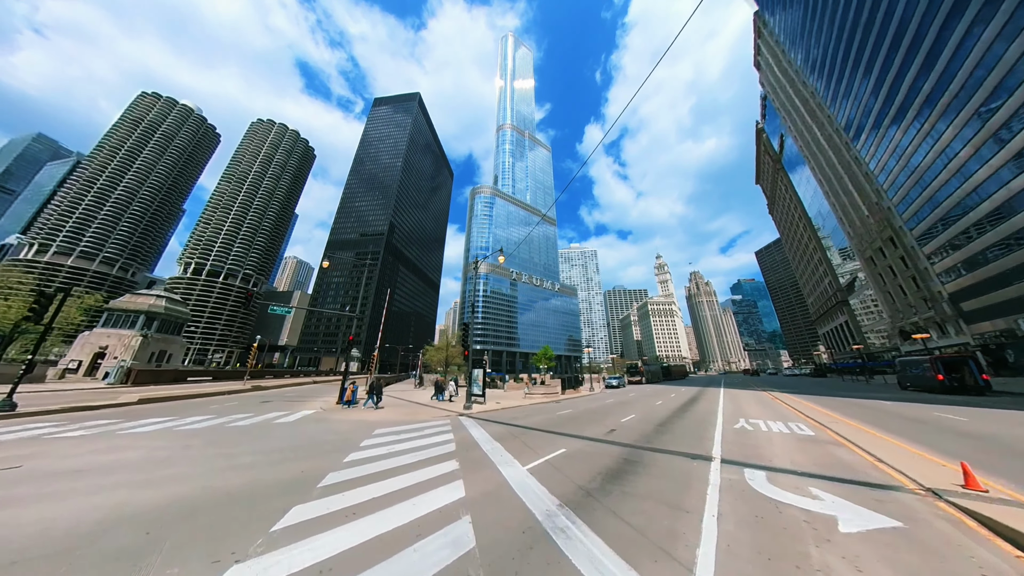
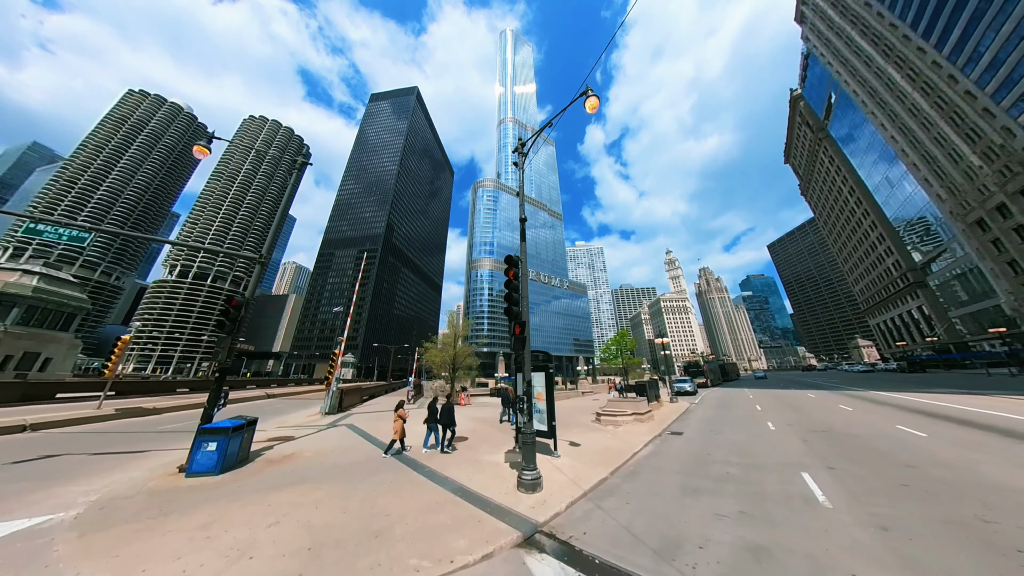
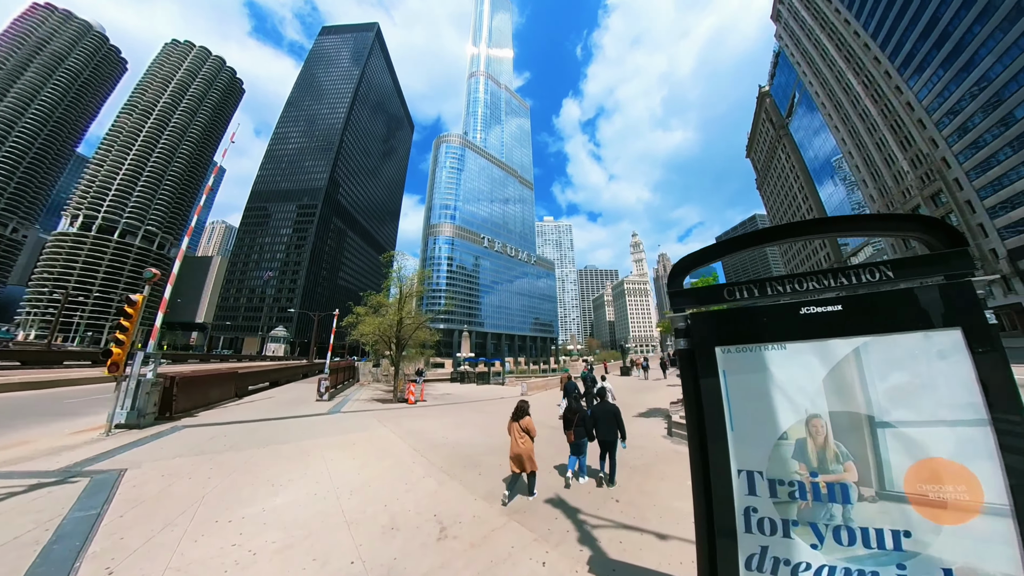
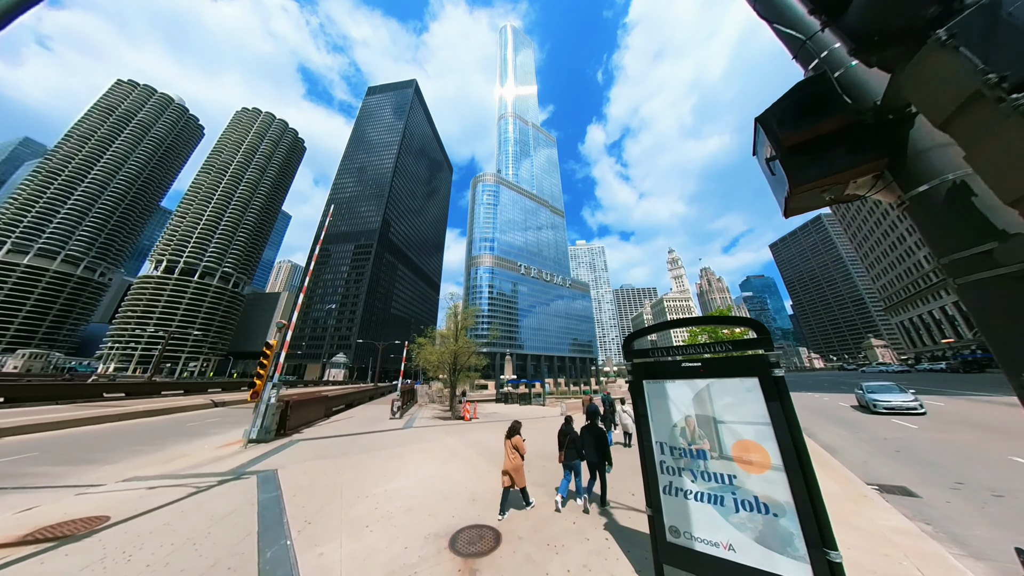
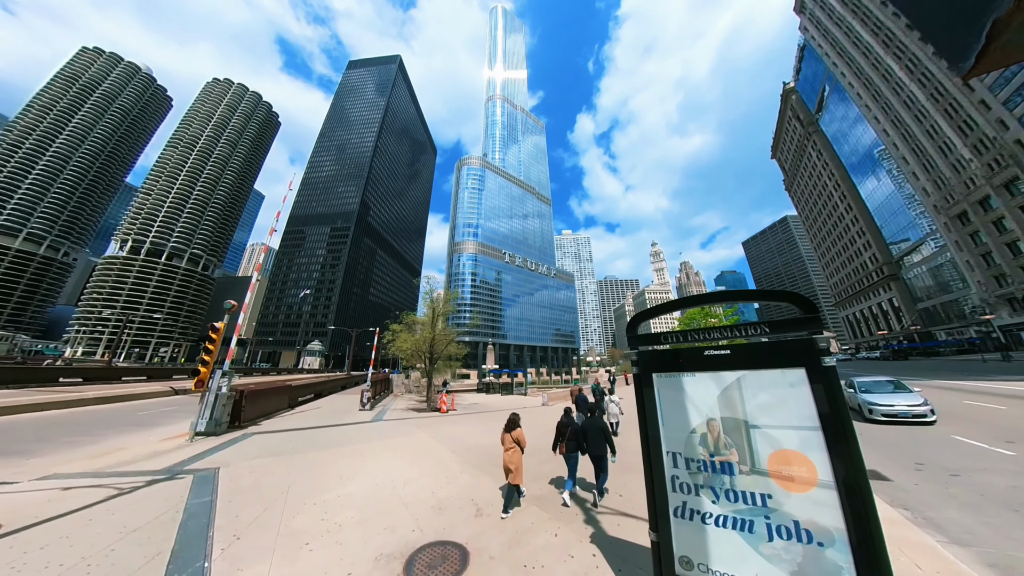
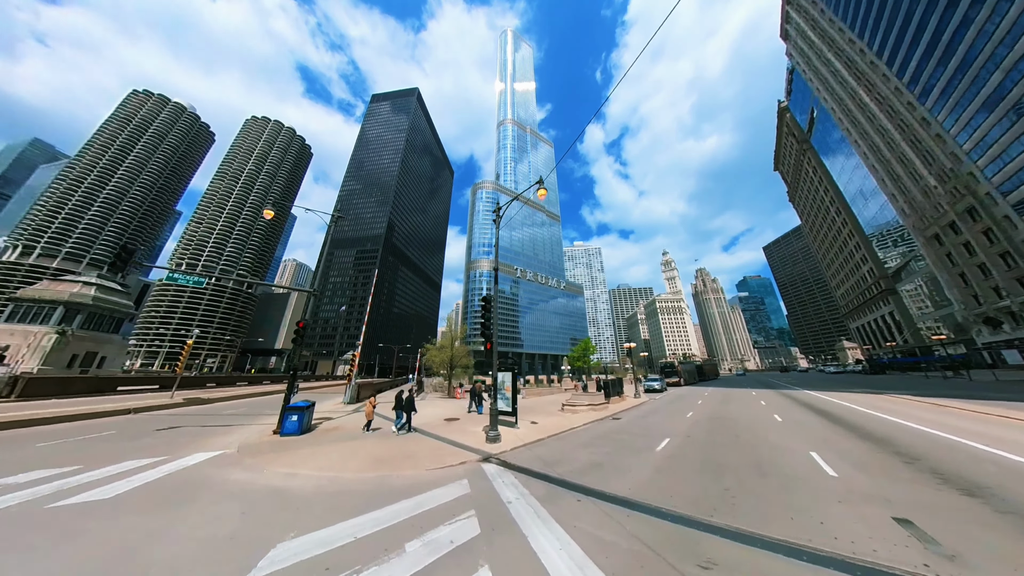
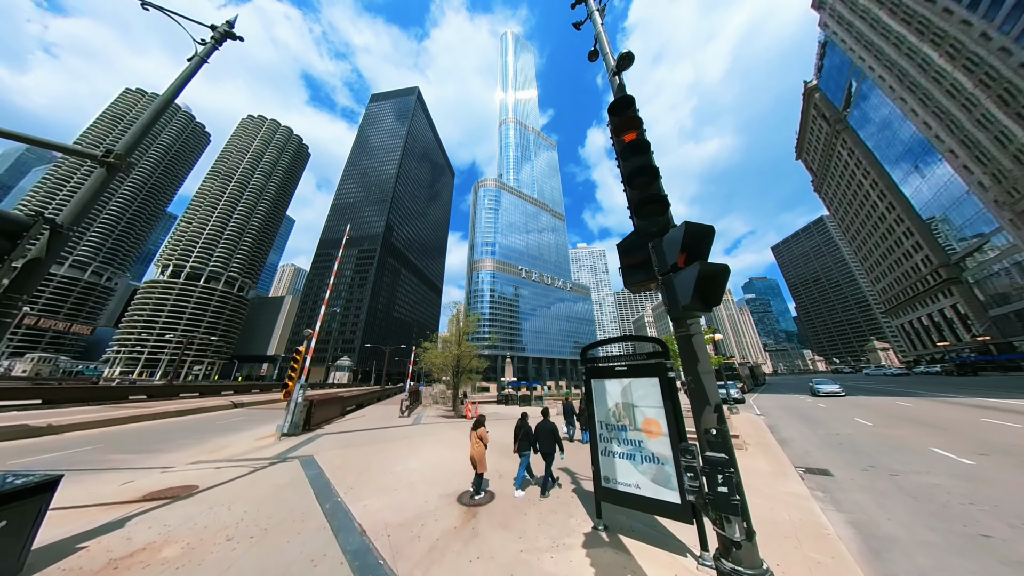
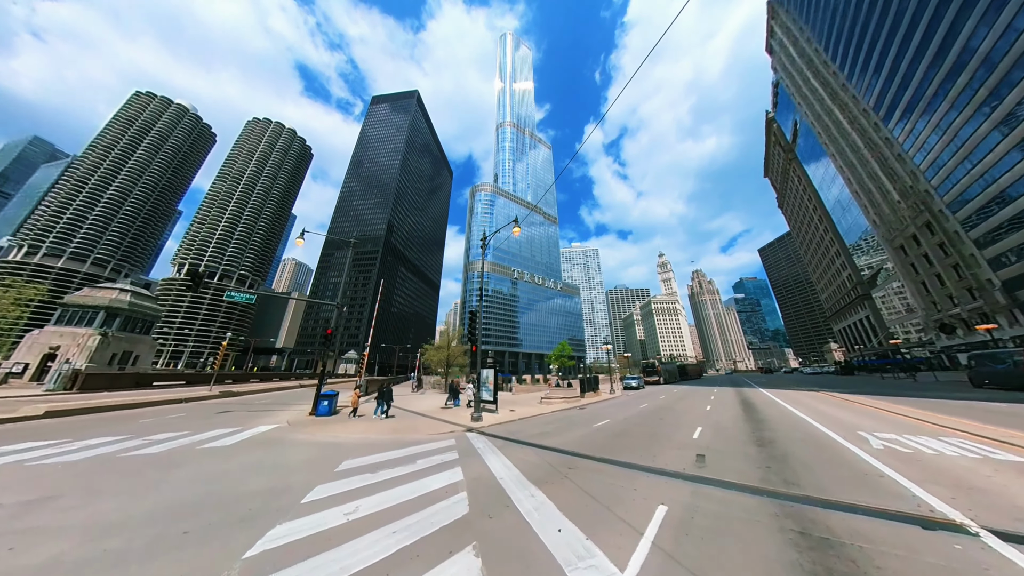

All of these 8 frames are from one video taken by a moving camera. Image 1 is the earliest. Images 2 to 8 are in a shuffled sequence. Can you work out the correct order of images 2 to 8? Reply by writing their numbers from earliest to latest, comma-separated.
8, 6, 2, 7, 4, 5, 3
